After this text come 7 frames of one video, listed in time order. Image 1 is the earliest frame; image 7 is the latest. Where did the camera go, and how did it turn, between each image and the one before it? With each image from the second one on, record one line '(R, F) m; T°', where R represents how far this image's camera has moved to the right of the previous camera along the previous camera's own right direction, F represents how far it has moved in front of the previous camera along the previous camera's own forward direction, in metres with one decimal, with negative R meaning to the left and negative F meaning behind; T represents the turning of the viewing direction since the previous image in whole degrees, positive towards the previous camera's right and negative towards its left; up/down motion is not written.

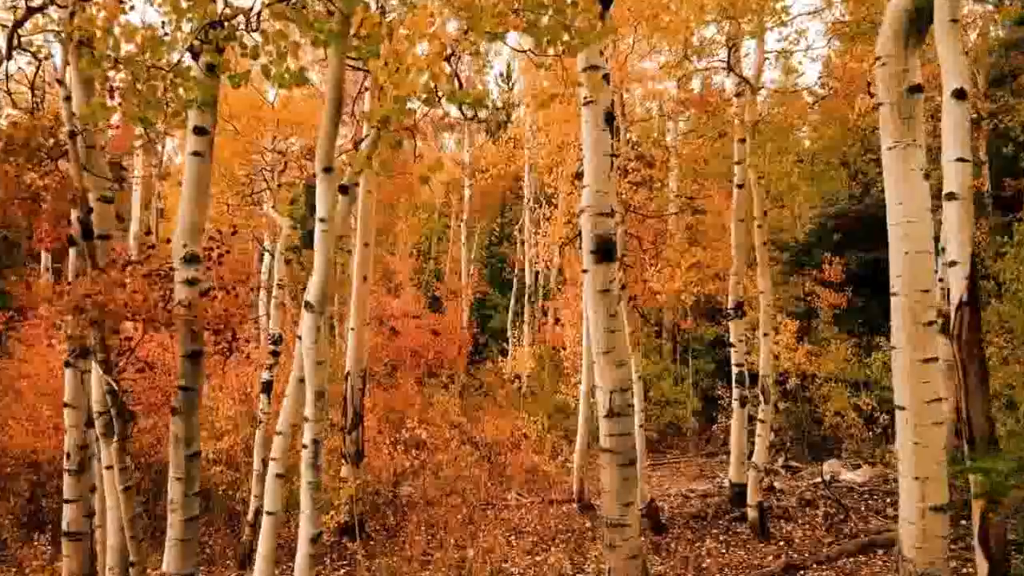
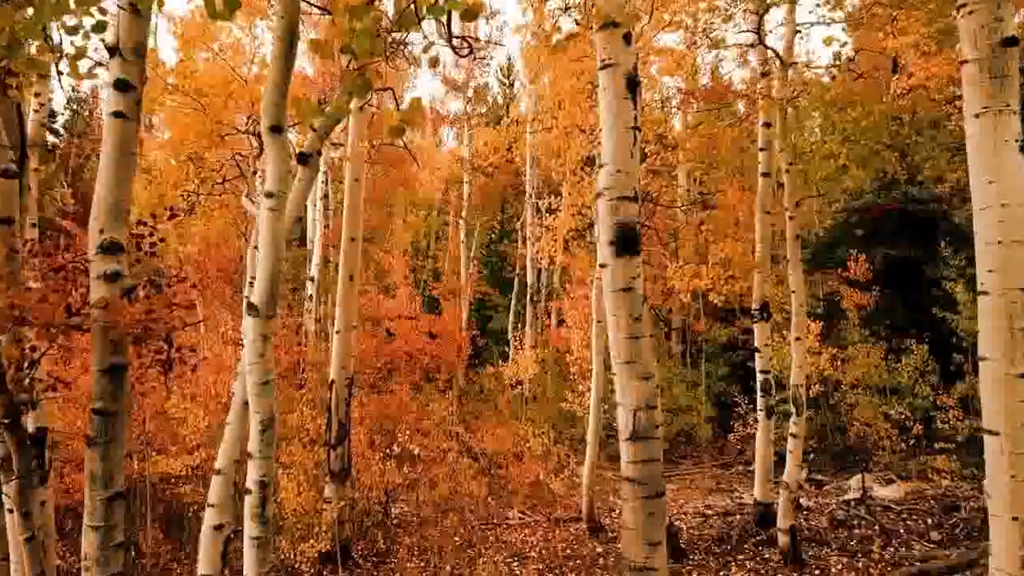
(0.0, +1.1) m; 0°
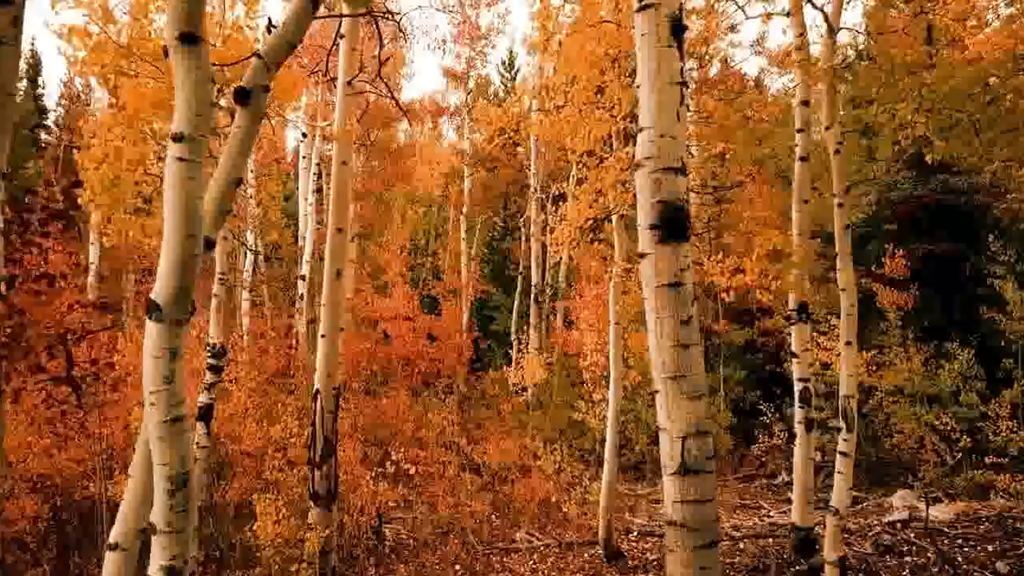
(-0.1, +1.2) m; 0°
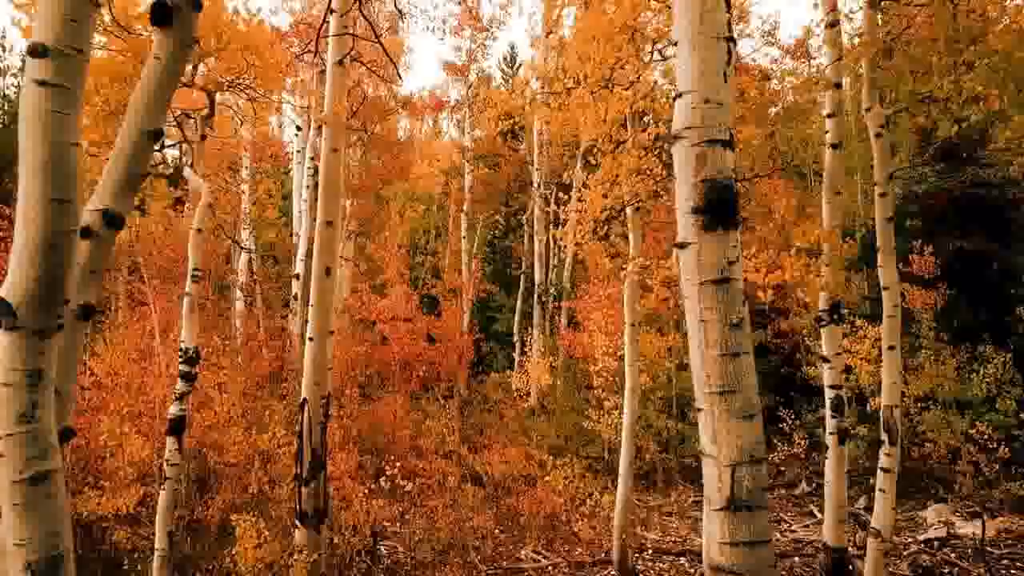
(-0.1, +0.8) m; 0°
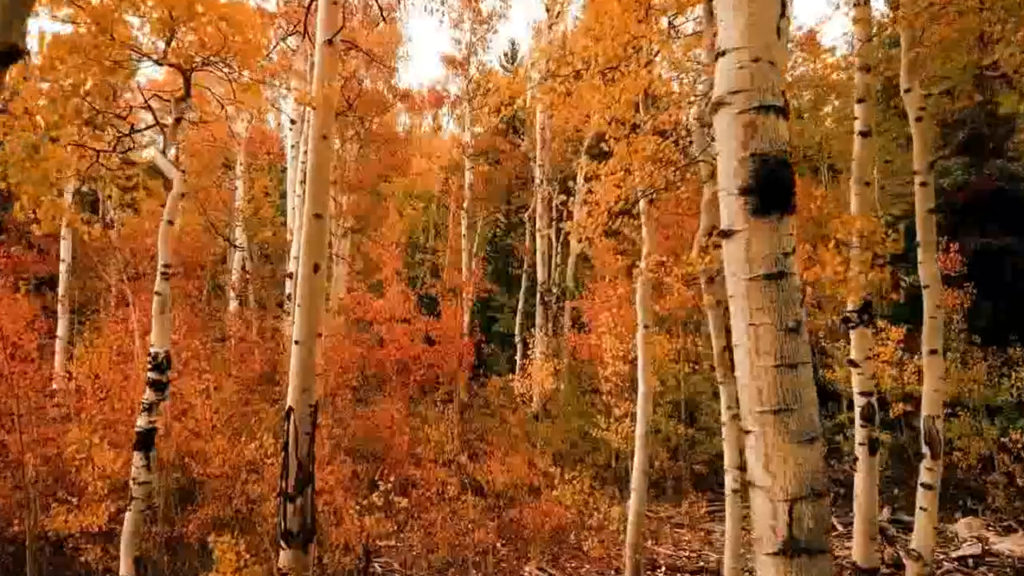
(0.0, +0.7) m; 0°
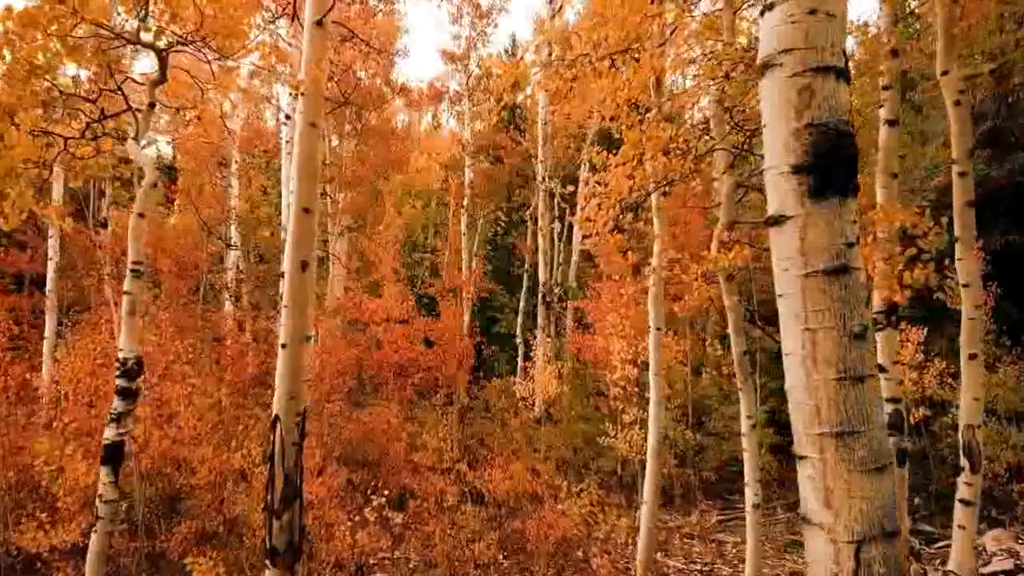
(0.0, +0.5) m; 0°
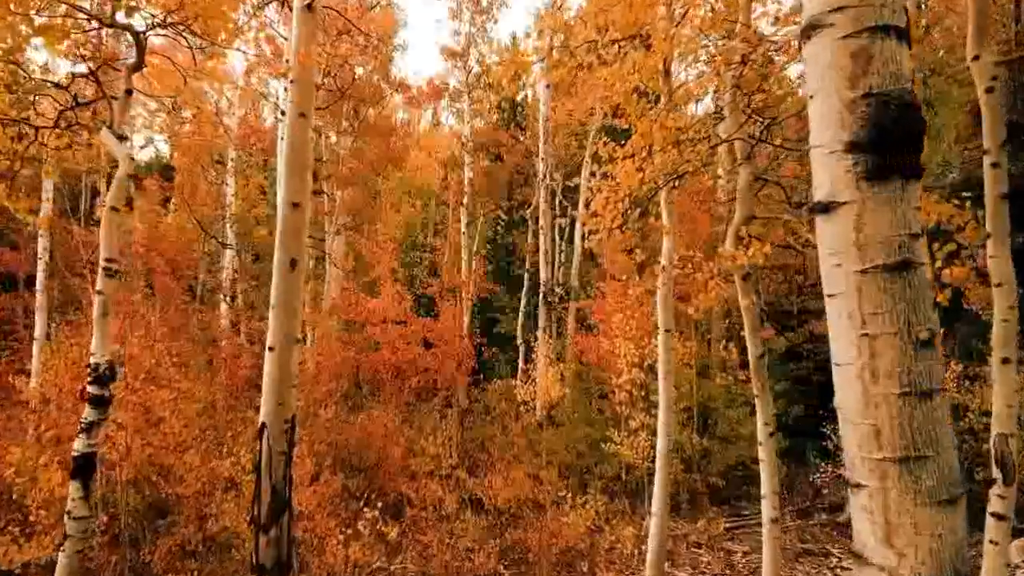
(0.0, +0.4) m; 0°
